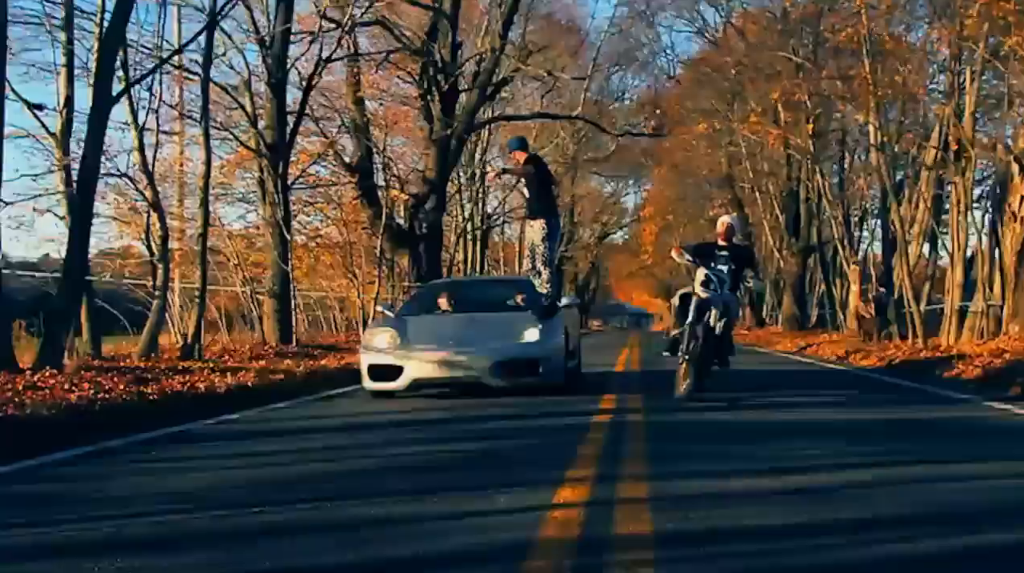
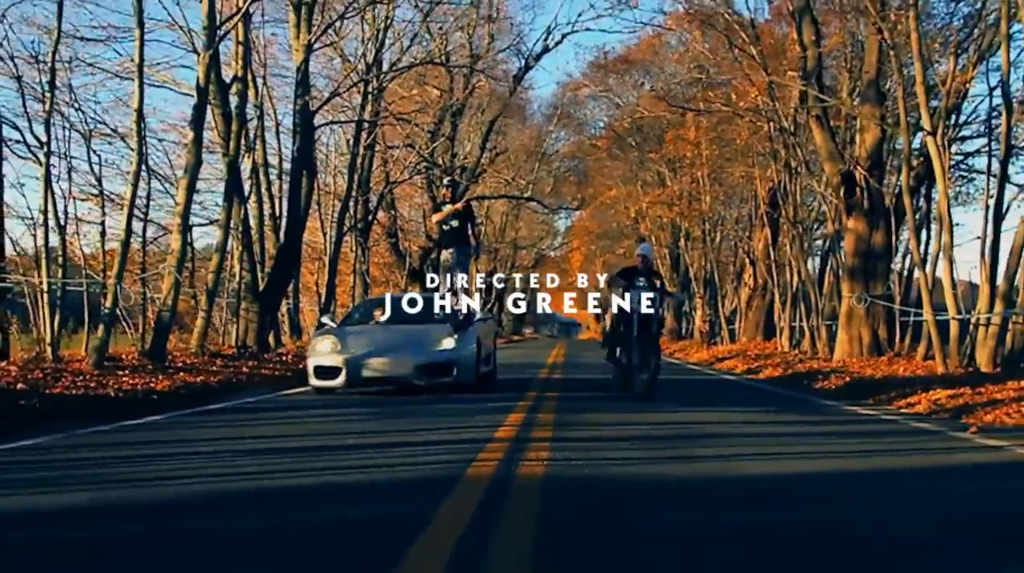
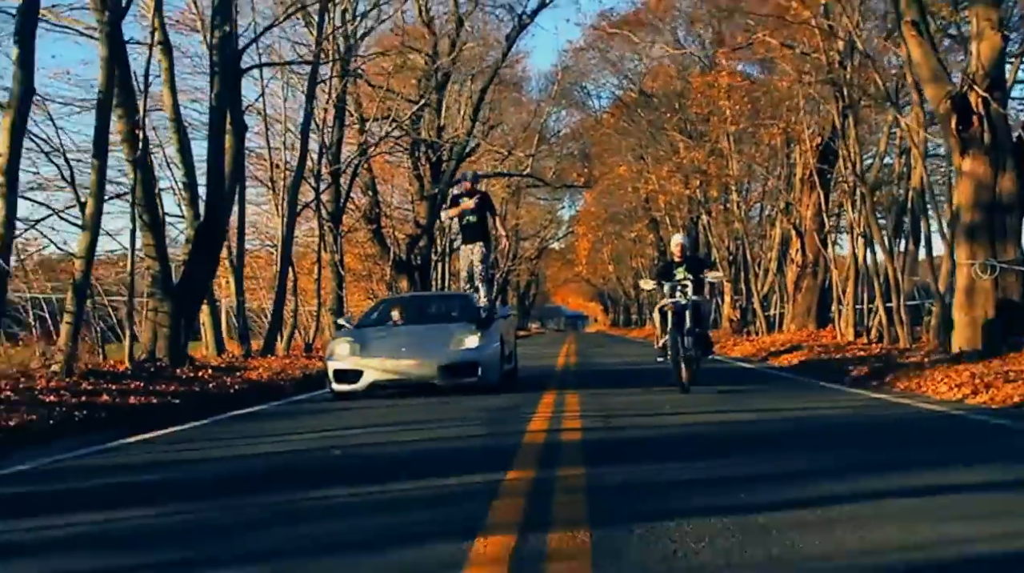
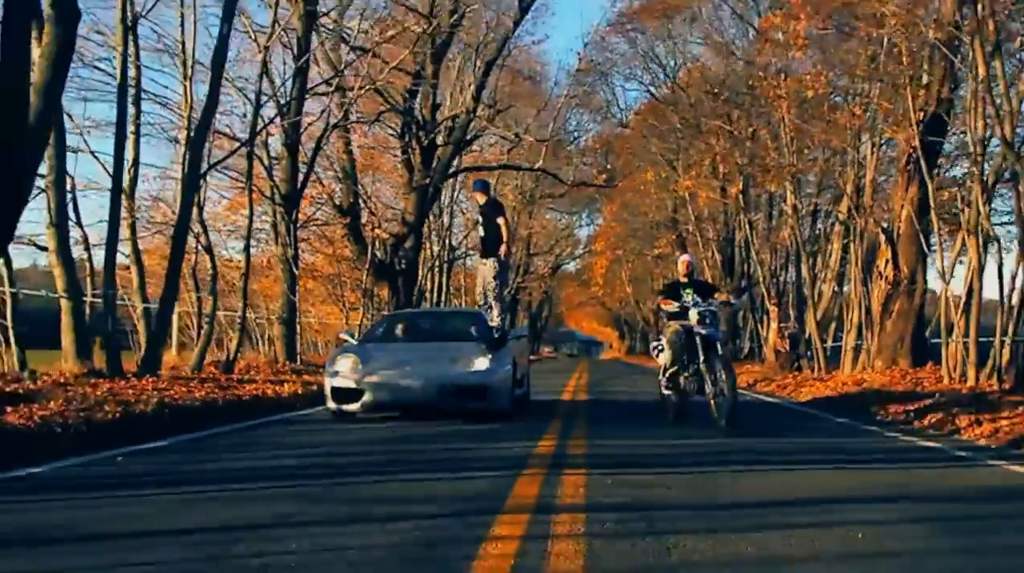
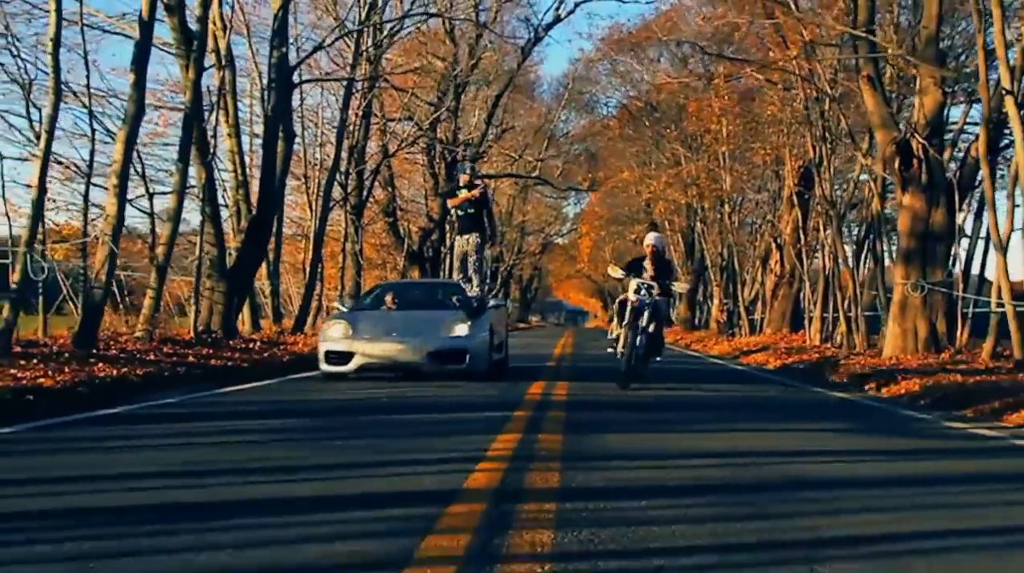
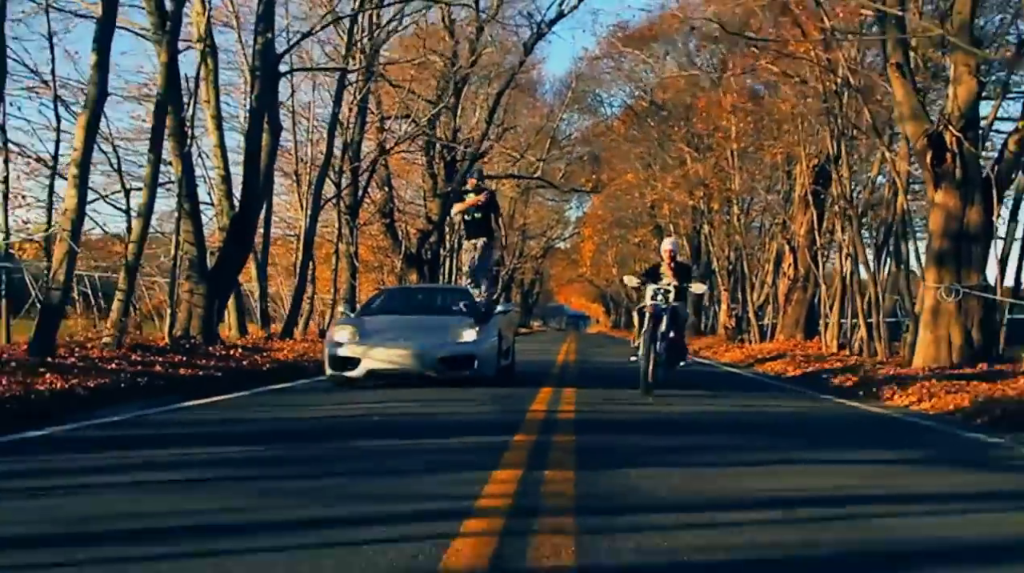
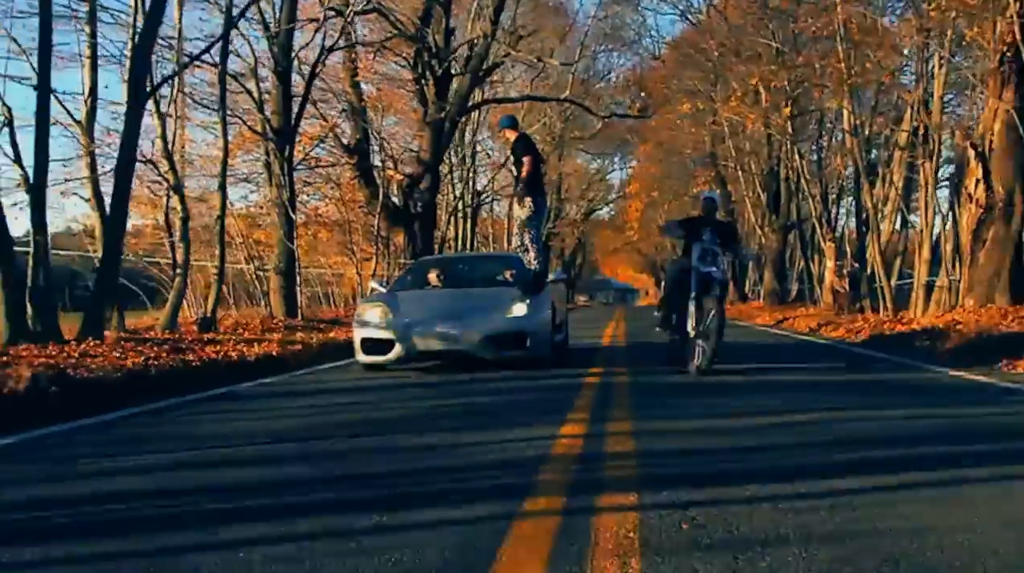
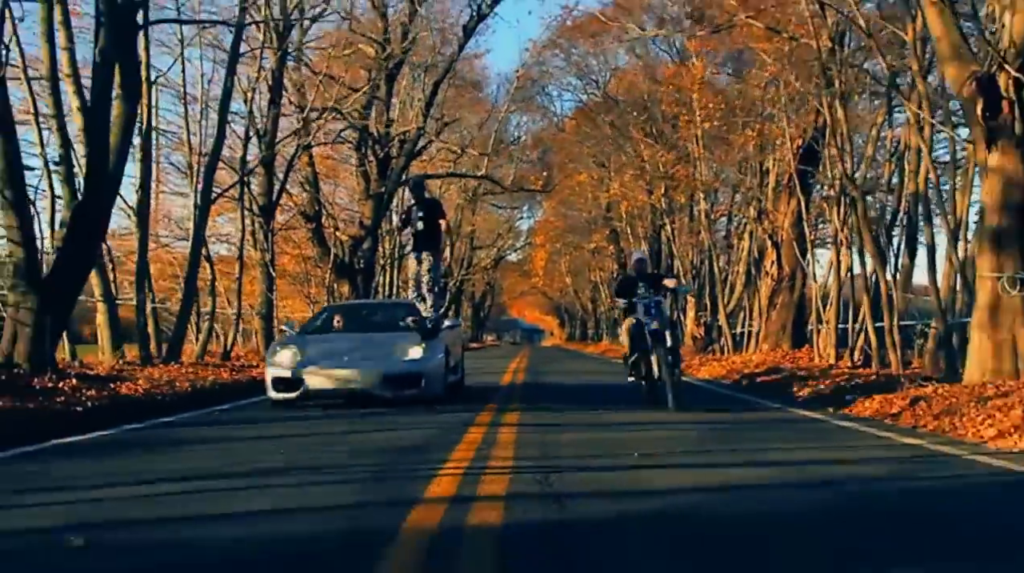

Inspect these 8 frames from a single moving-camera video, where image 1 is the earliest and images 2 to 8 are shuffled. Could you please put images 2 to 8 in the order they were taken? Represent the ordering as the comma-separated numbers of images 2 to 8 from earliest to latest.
7, 4, 8, 3, 6, 5, 2
